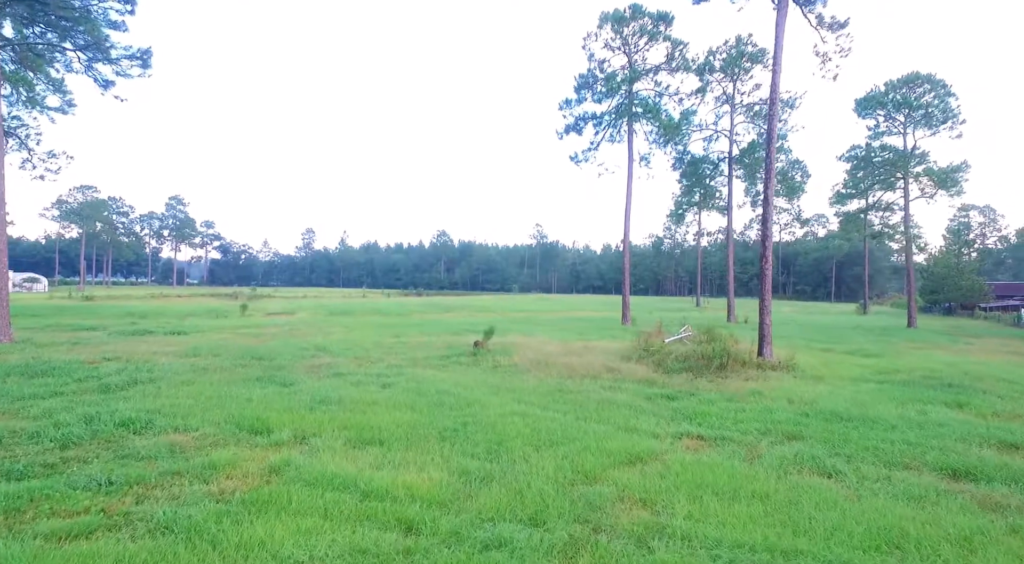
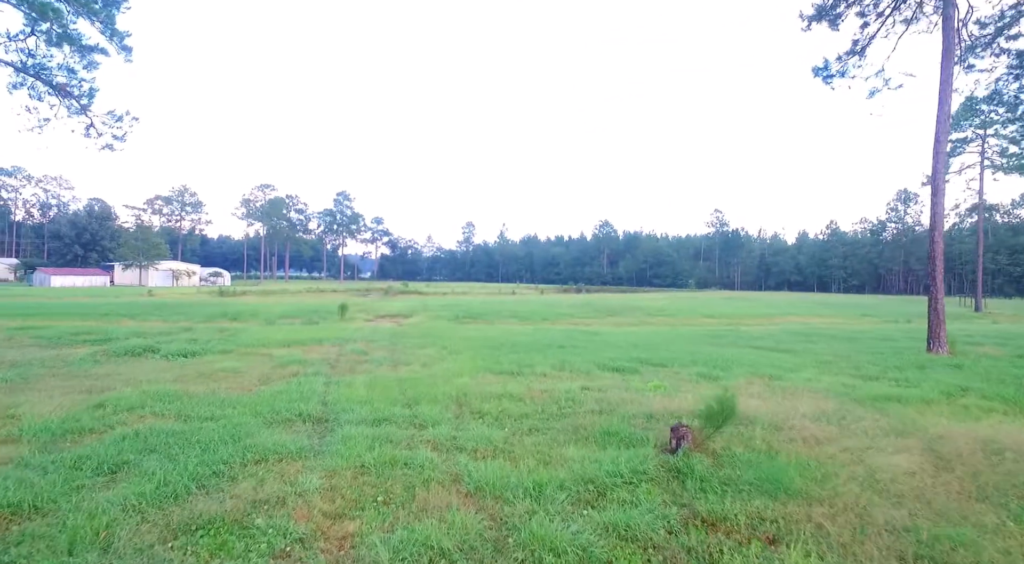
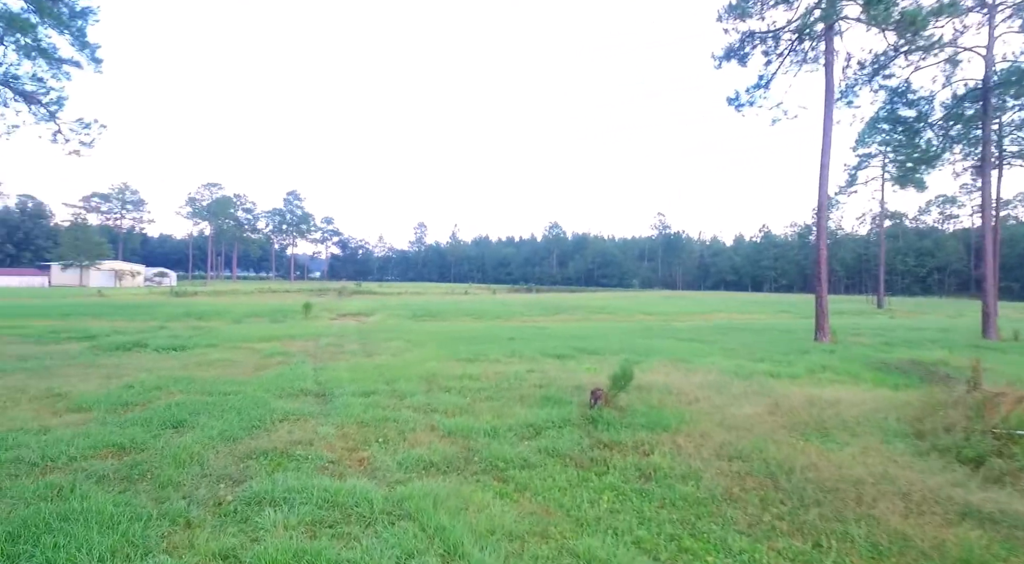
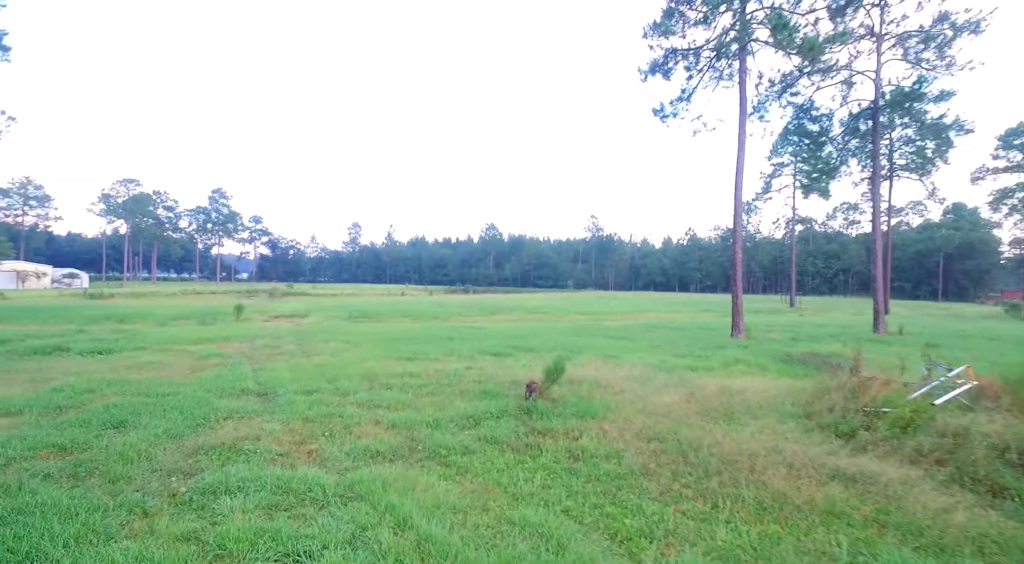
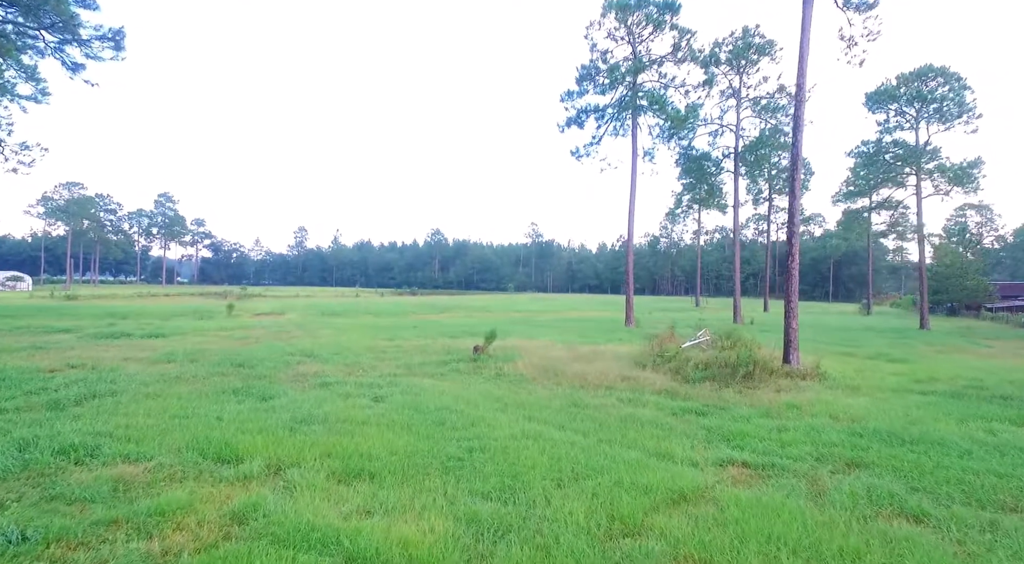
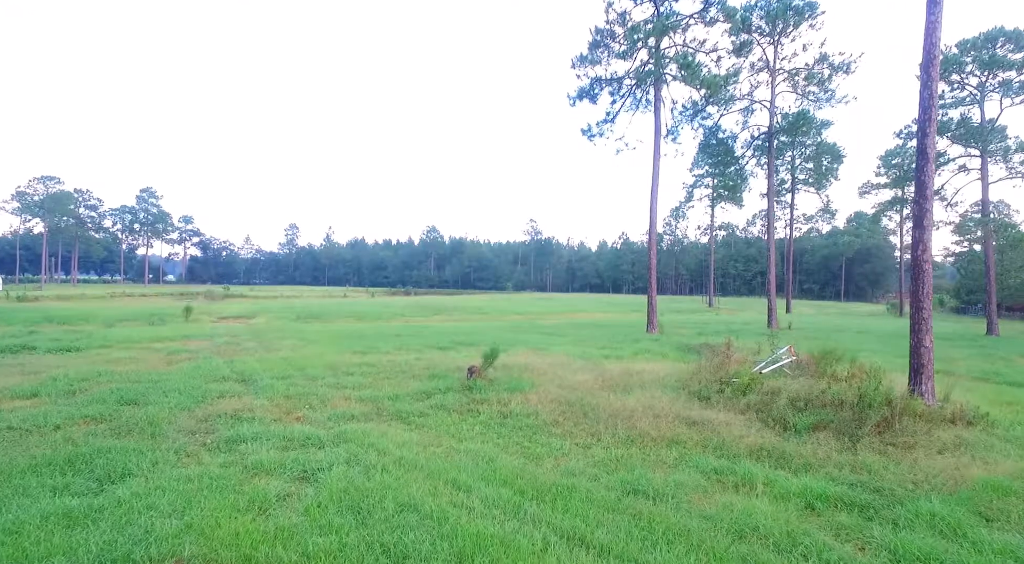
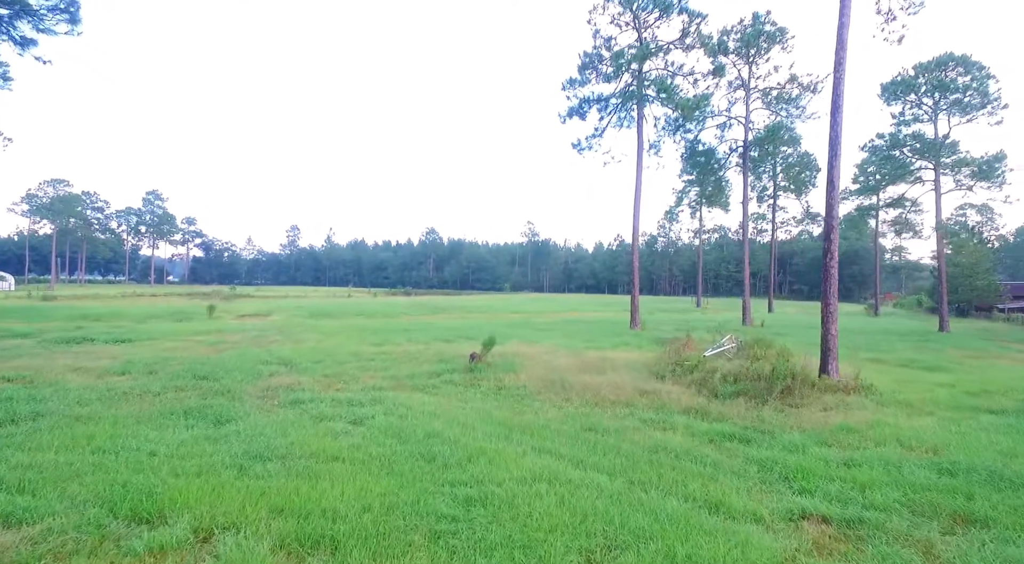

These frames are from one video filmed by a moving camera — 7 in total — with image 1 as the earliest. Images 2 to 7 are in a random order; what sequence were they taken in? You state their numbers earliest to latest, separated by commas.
5, 7, 6, 4, 3, 2
